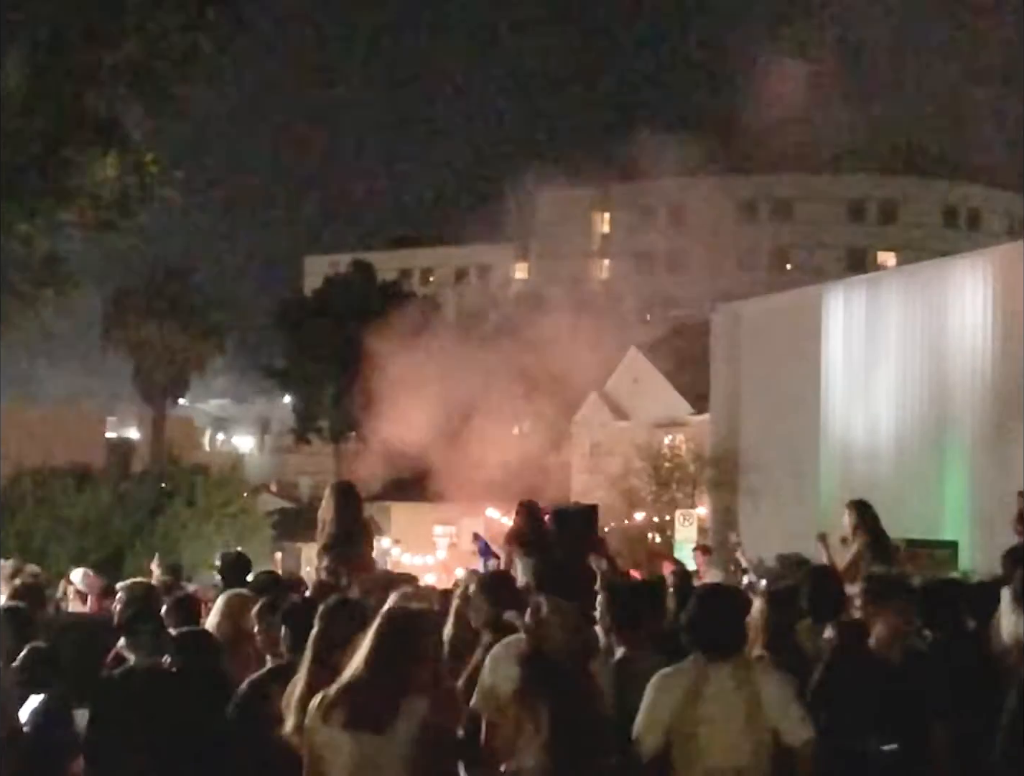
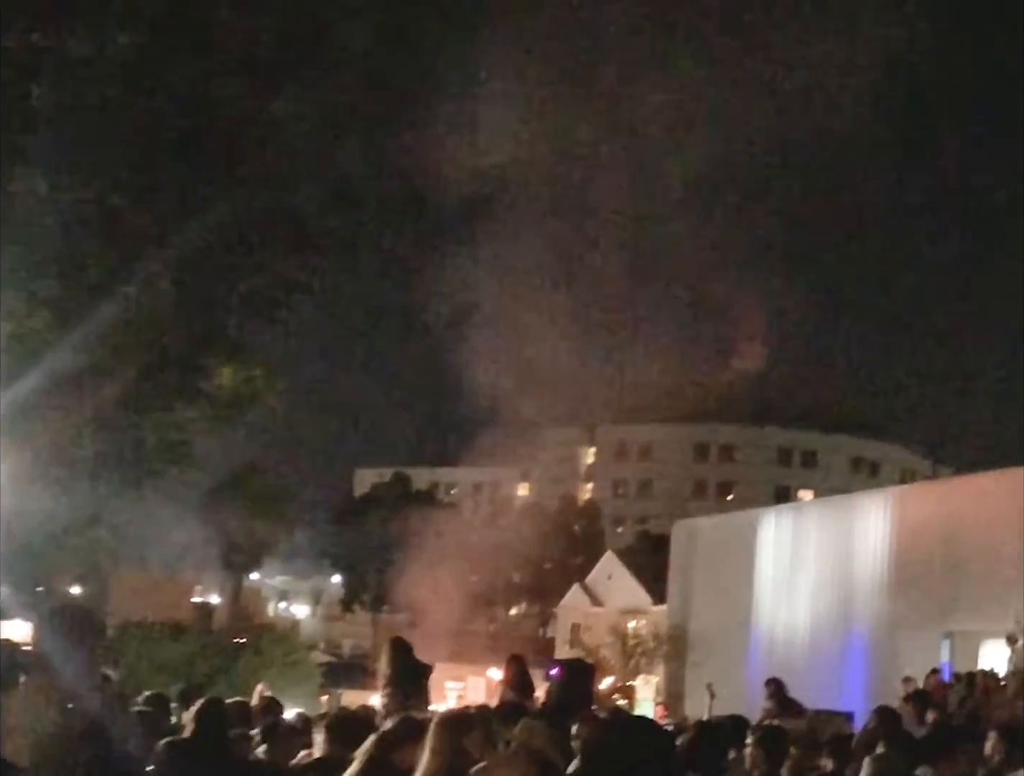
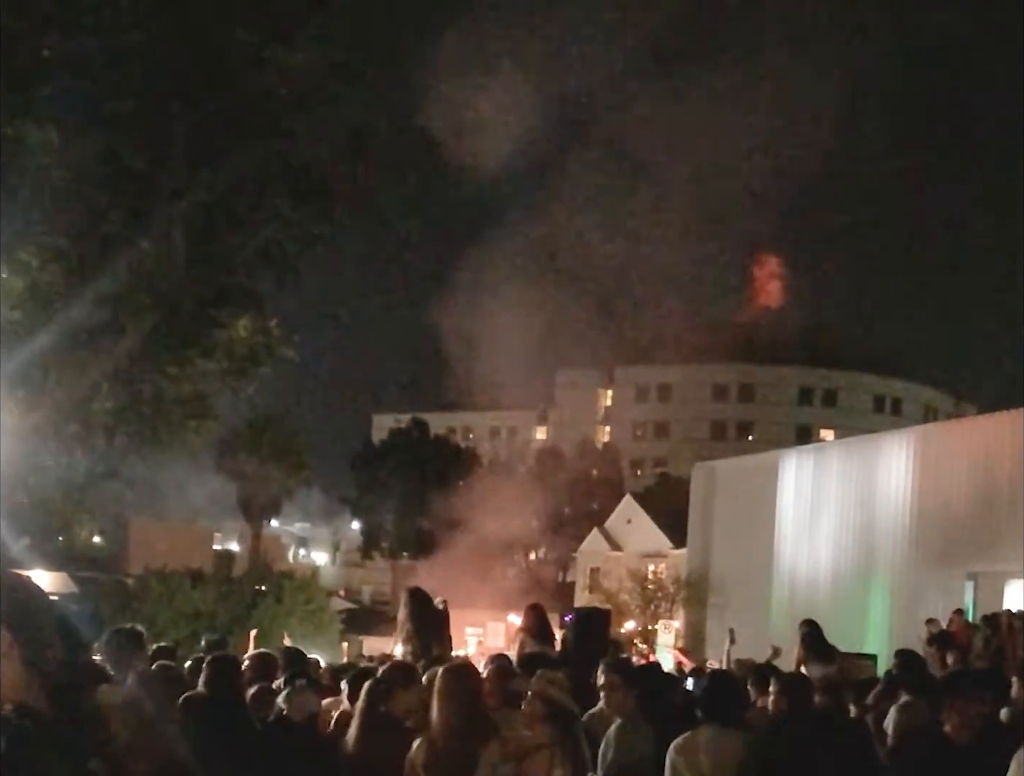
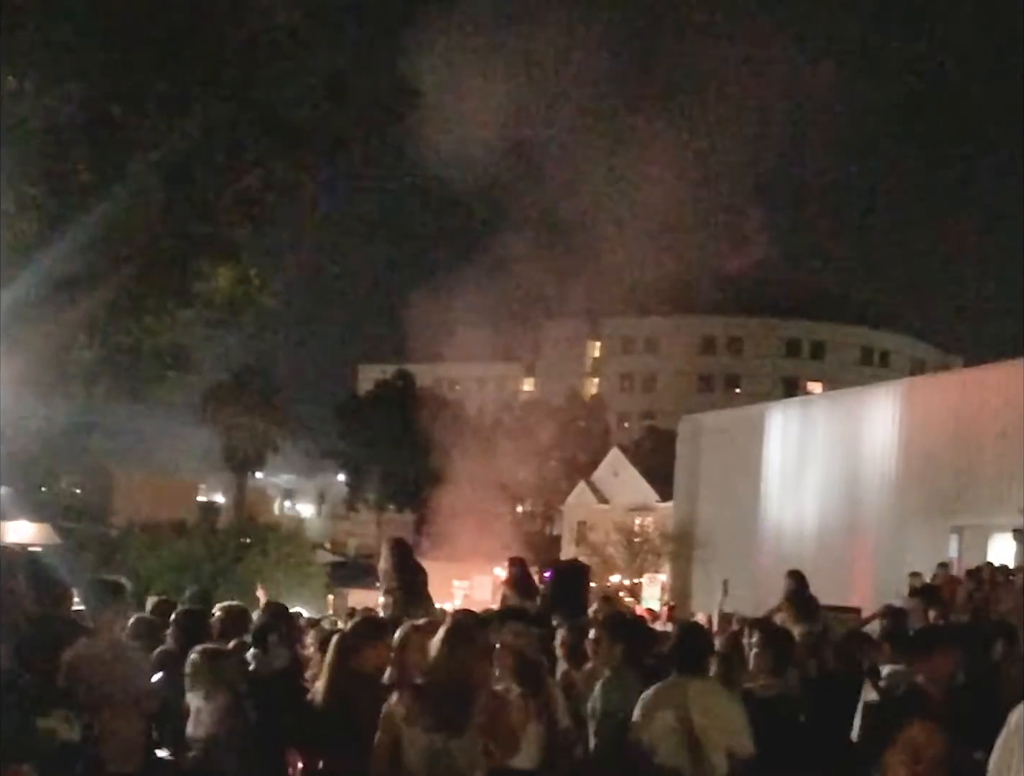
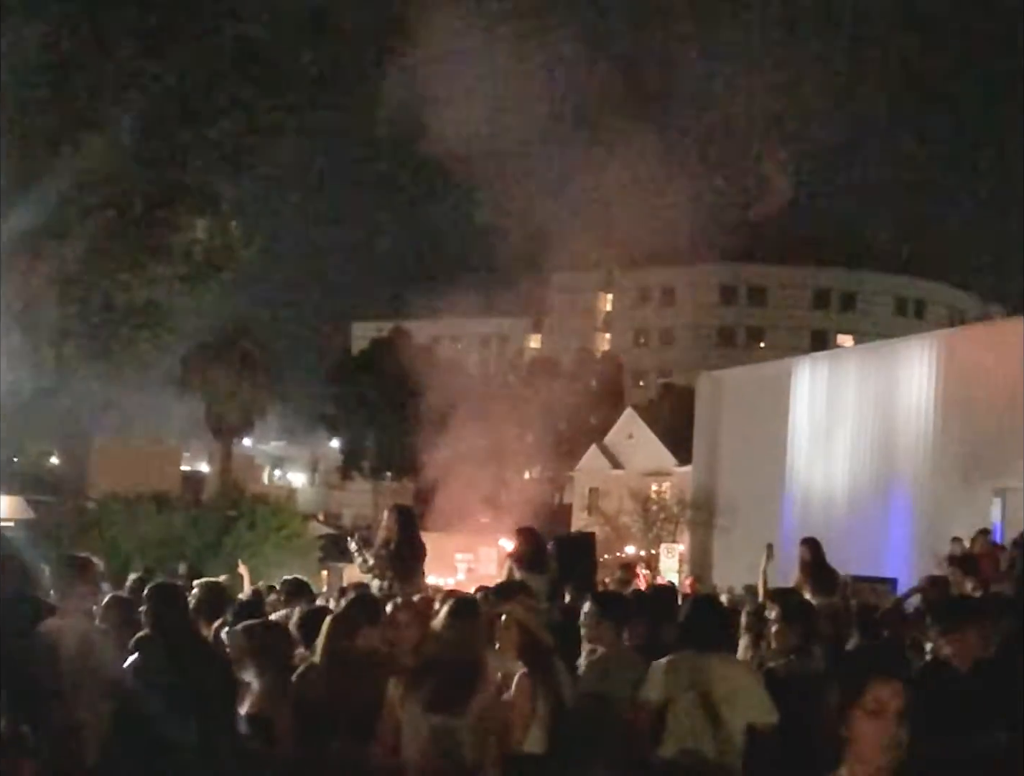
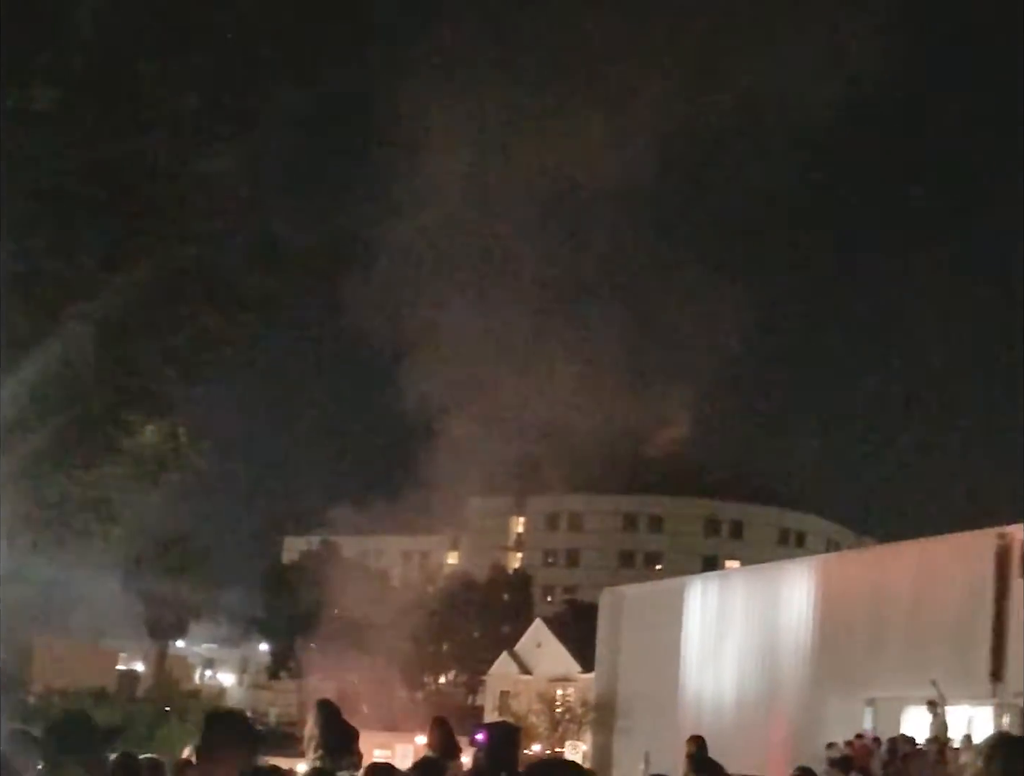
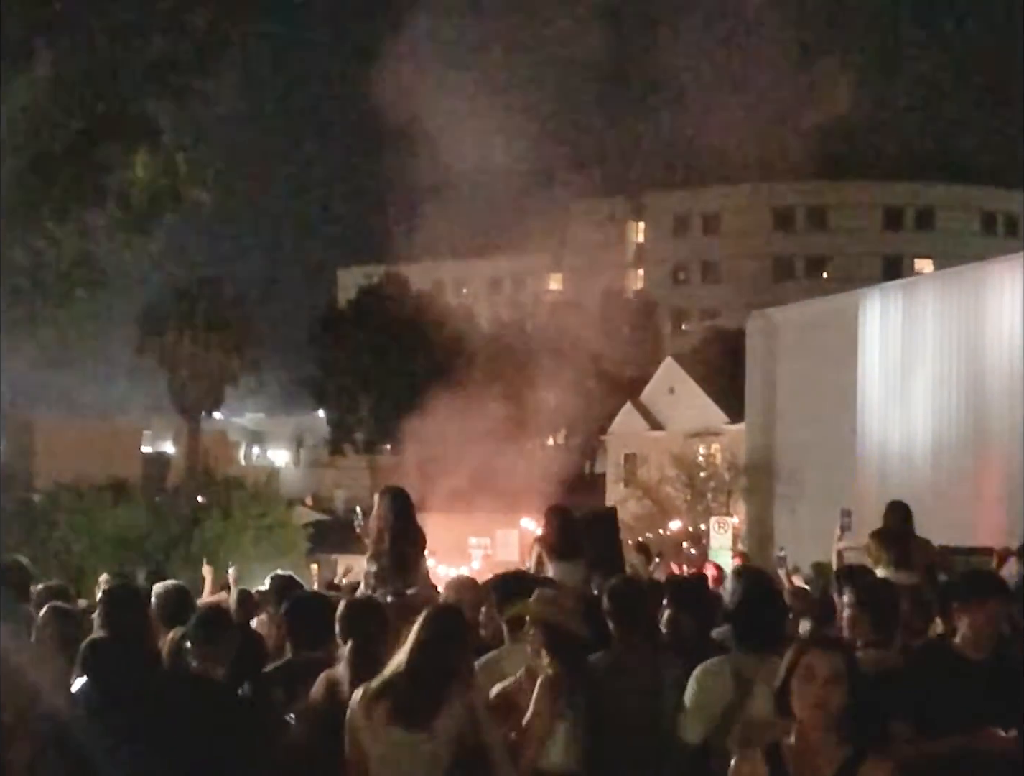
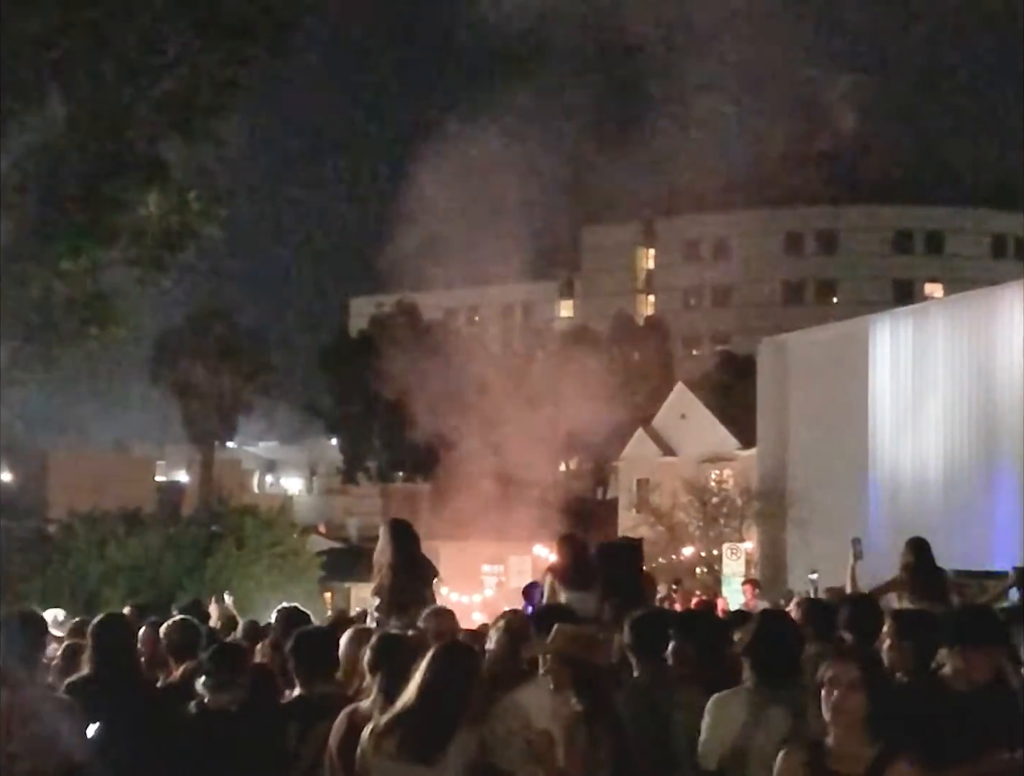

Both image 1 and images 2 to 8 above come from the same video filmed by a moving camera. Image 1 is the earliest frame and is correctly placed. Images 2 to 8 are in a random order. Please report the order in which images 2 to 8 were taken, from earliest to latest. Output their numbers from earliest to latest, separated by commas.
8, 7, 5, 4, 3, 2, 6
